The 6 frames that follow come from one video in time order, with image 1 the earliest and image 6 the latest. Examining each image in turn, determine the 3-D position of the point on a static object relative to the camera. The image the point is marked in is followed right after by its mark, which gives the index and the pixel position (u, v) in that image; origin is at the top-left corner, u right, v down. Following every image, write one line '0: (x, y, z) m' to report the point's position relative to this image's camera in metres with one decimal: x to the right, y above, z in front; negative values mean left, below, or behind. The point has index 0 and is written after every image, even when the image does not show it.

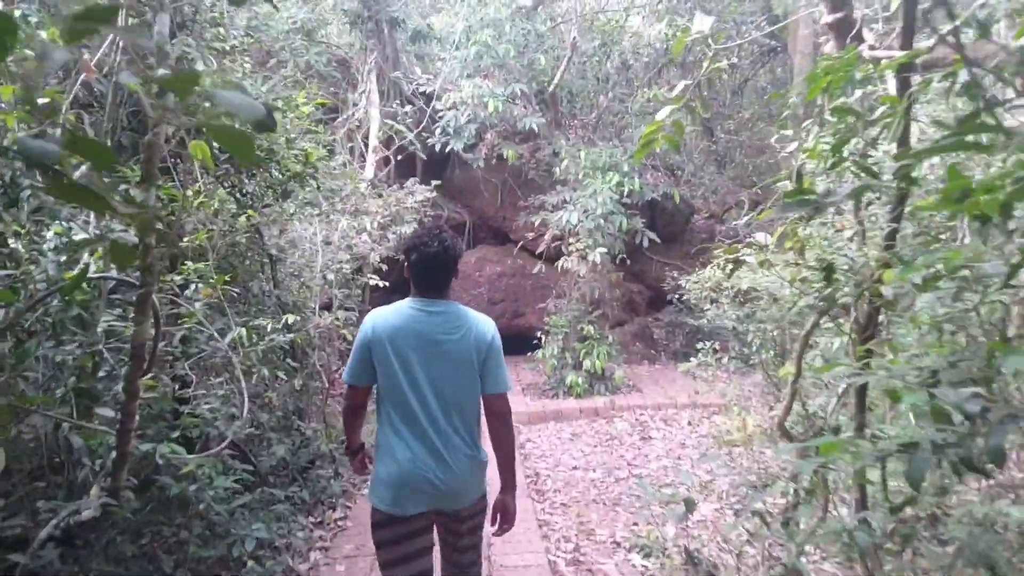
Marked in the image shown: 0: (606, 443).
0: (+0.7, -1.2, +6.1) m
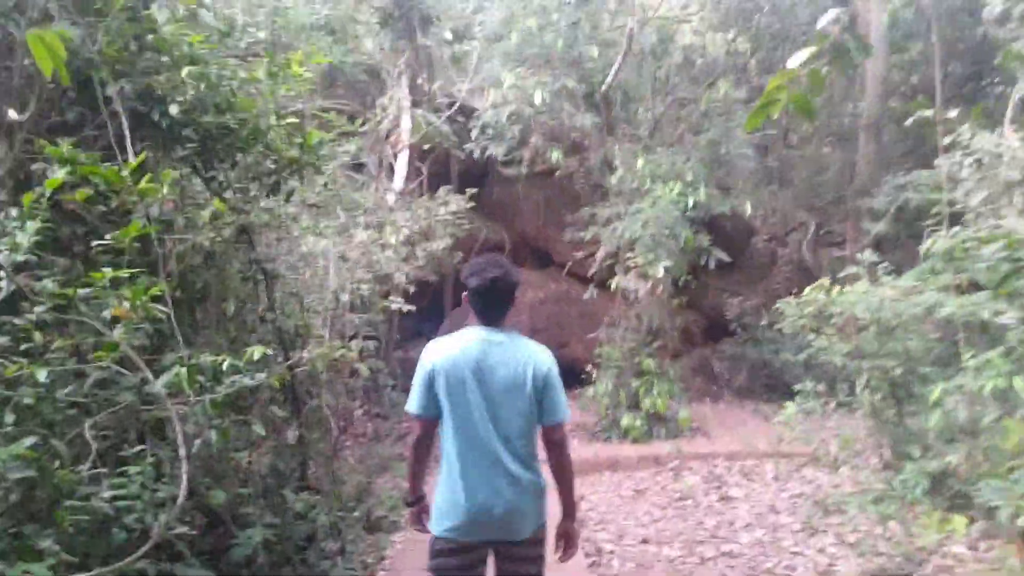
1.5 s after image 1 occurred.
0: (+1.1, -1.4, +5.0) m
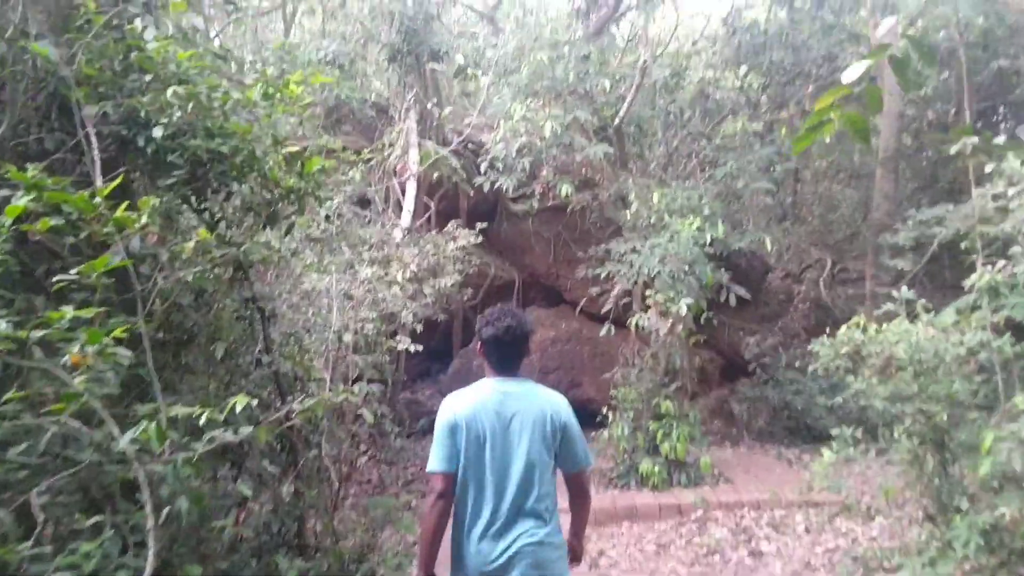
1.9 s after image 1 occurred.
0: (+1.1, -1.6, +4.6) m
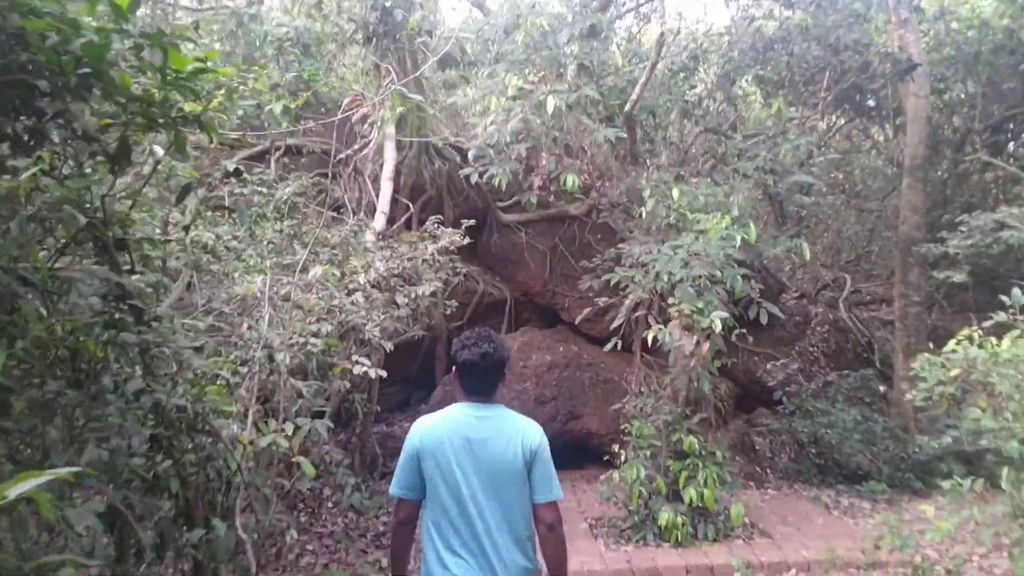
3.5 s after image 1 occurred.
0: (+1.1, -1.6, +3.5) m
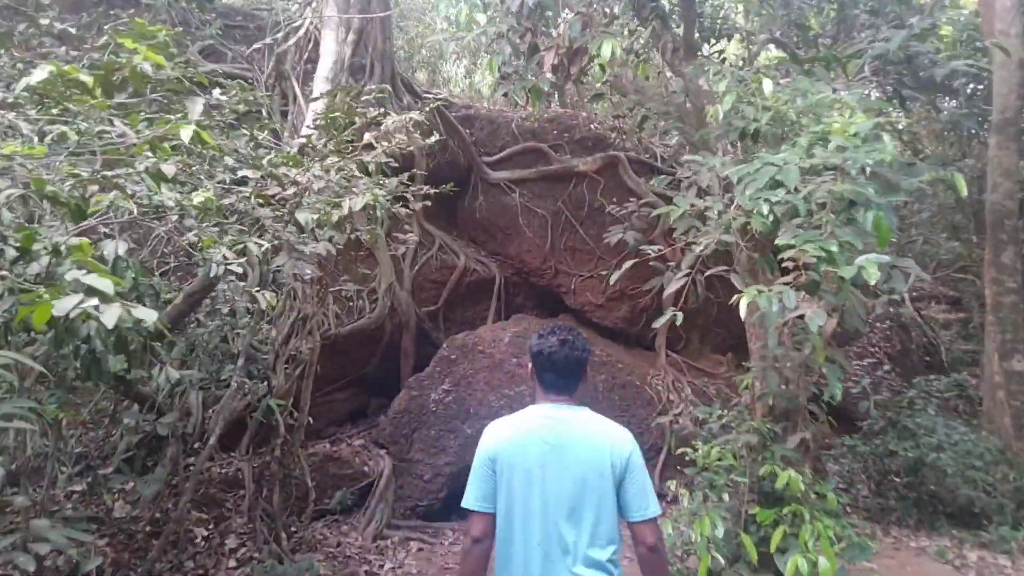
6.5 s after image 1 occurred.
0: (+1.1, -1.4, +1.5) m
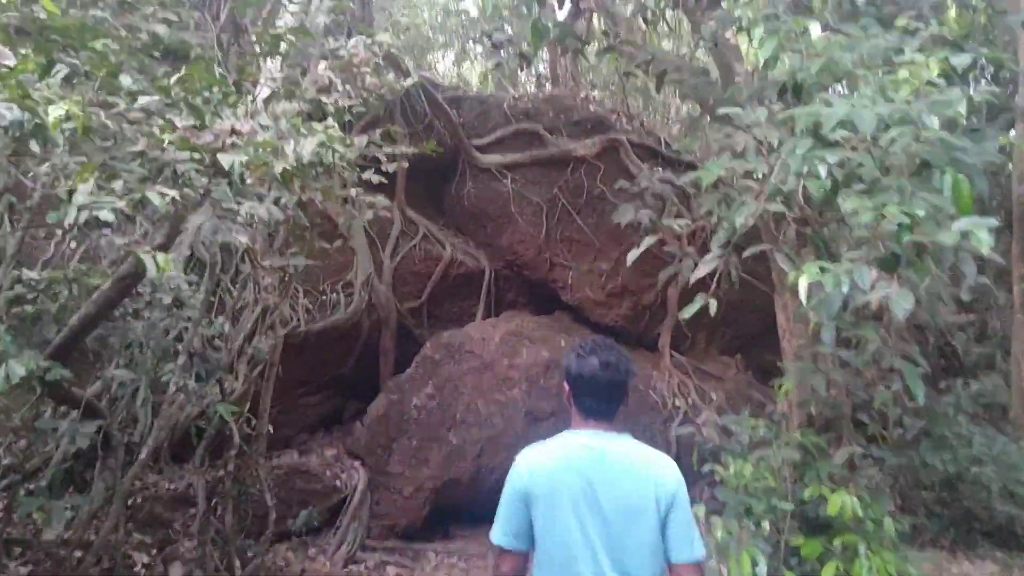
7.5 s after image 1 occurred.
0: (+1.1, -1.3, +1.0) m
